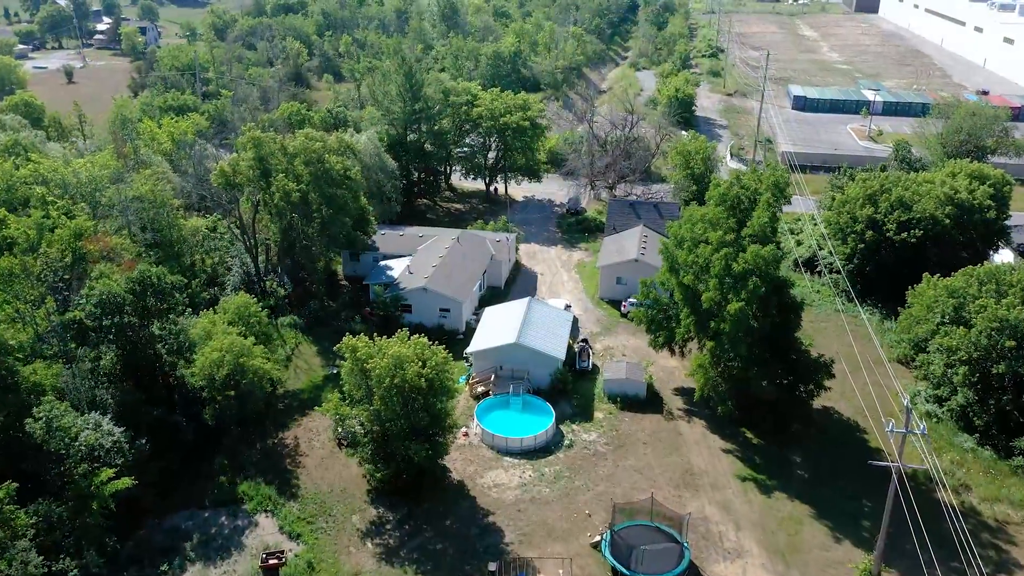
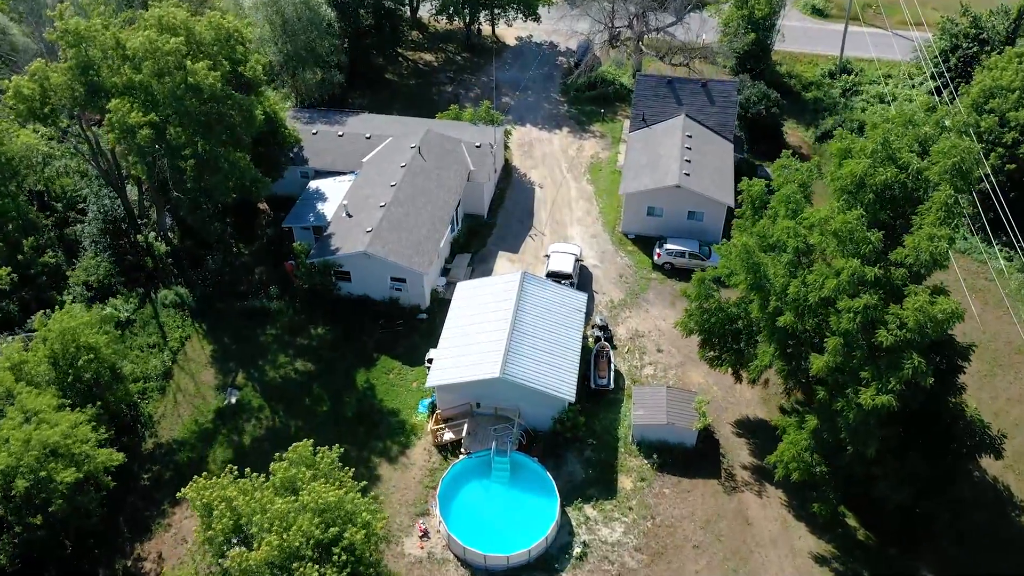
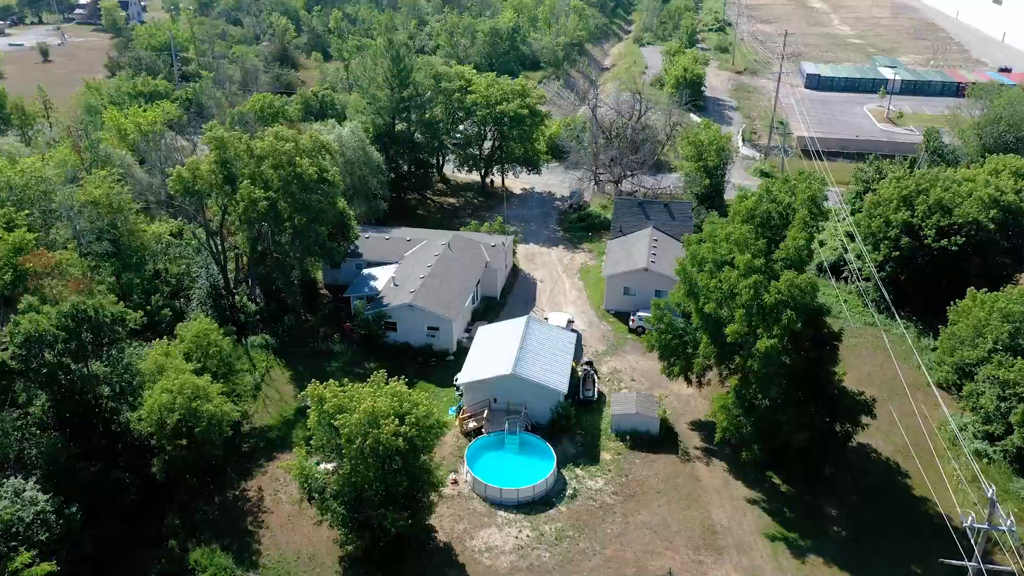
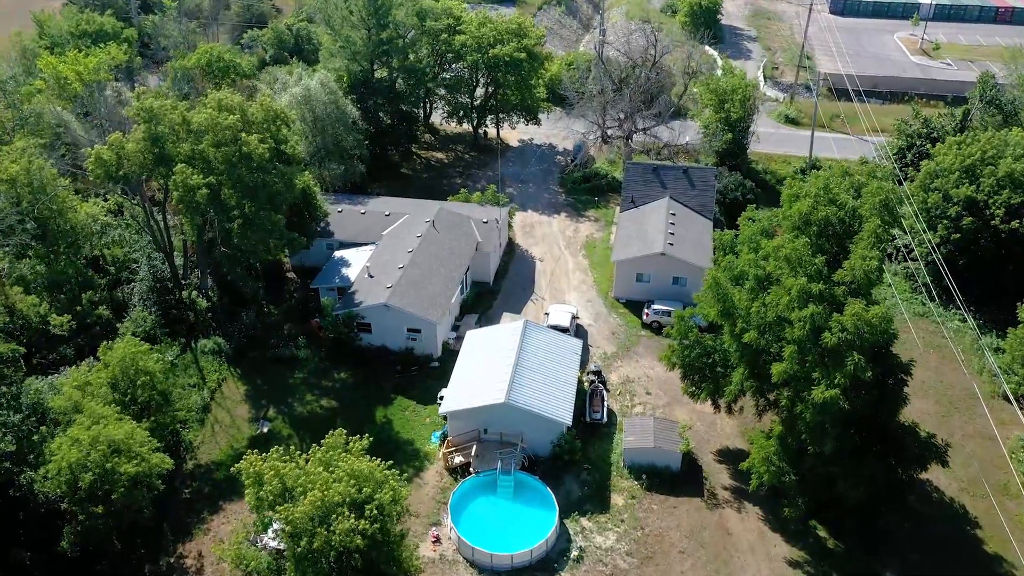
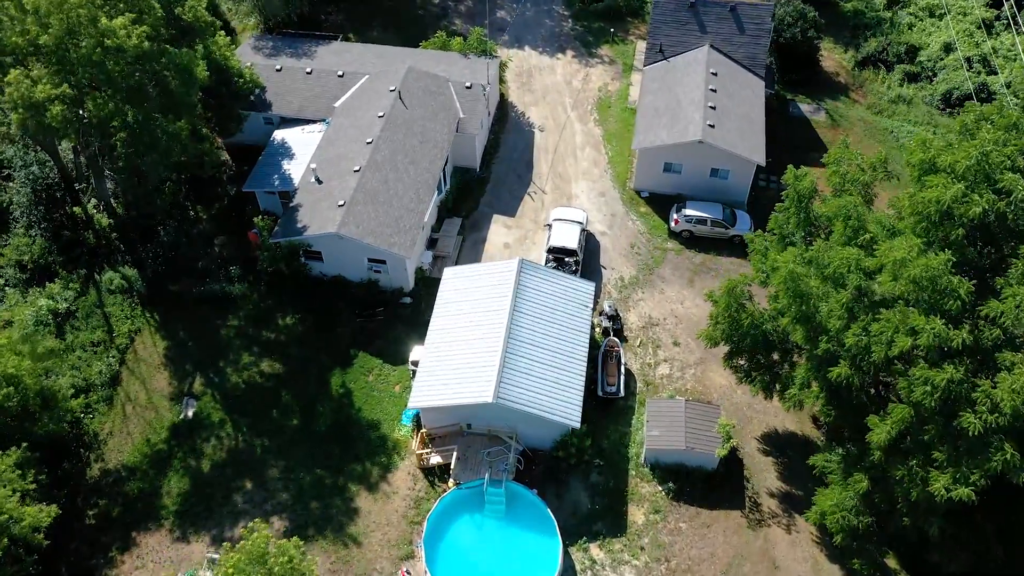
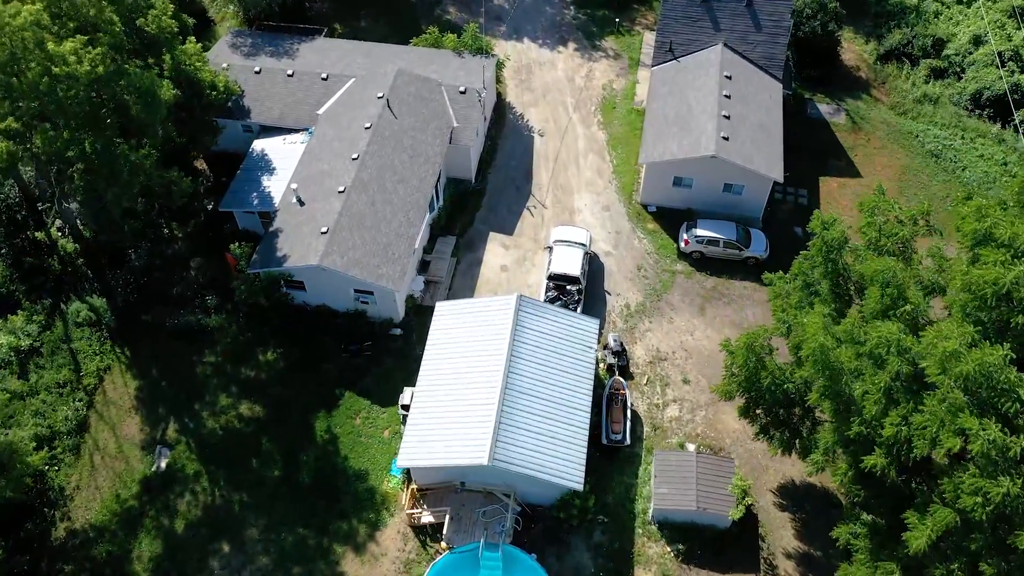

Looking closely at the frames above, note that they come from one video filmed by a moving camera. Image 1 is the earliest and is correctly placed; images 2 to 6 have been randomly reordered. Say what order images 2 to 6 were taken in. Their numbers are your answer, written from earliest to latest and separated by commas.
3, 4, 2, 5, 6
